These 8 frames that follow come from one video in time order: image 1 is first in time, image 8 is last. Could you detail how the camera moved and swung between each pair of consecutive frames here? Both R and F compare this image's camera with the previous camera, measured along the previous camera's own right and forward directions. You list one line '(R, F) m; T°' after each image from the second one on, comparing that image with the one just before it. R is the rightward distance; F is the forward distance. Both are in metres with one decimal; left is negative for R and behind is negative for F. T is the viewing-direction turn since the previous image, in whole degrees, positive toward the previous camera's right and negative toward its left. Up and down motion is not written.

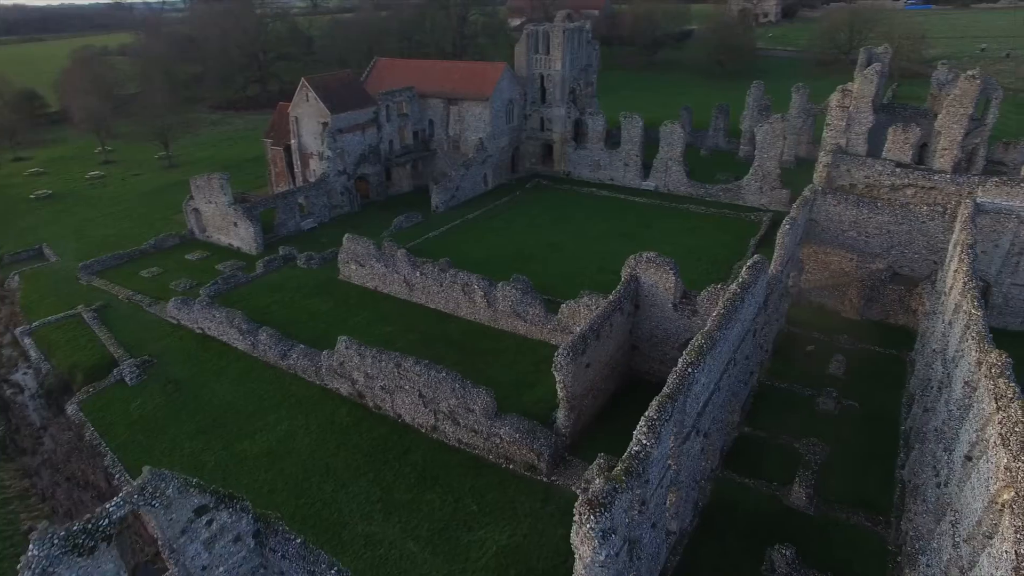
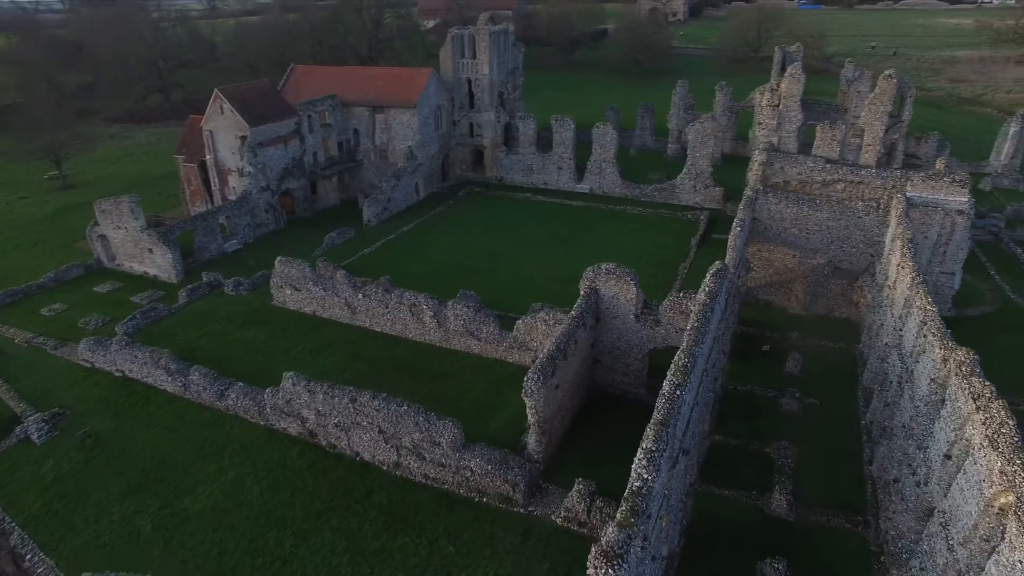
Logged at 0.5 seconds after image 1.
(-0.9, +0.9) m; +7°
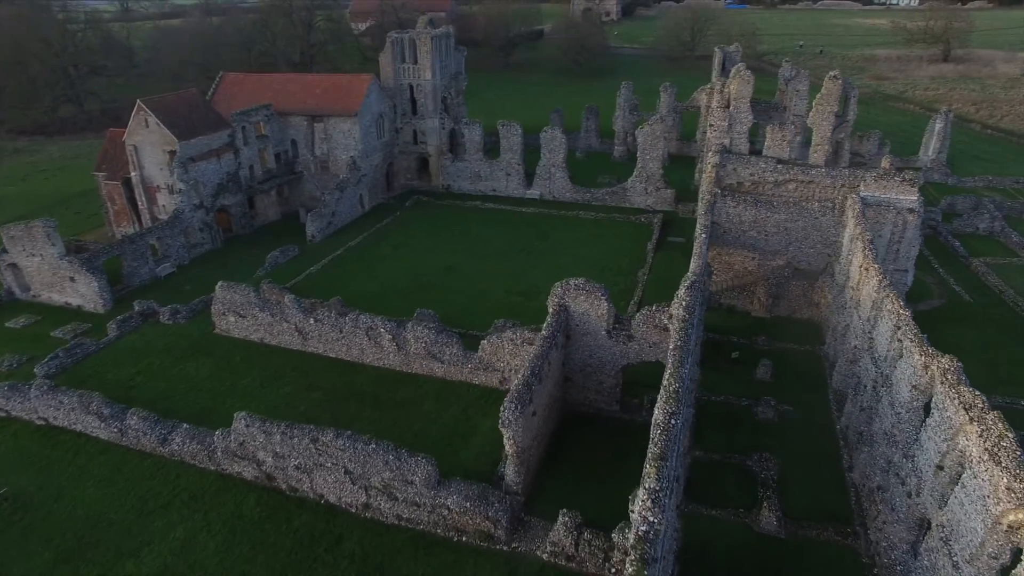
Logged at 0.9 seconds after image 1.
(-0.6, +0.9) m; +5°
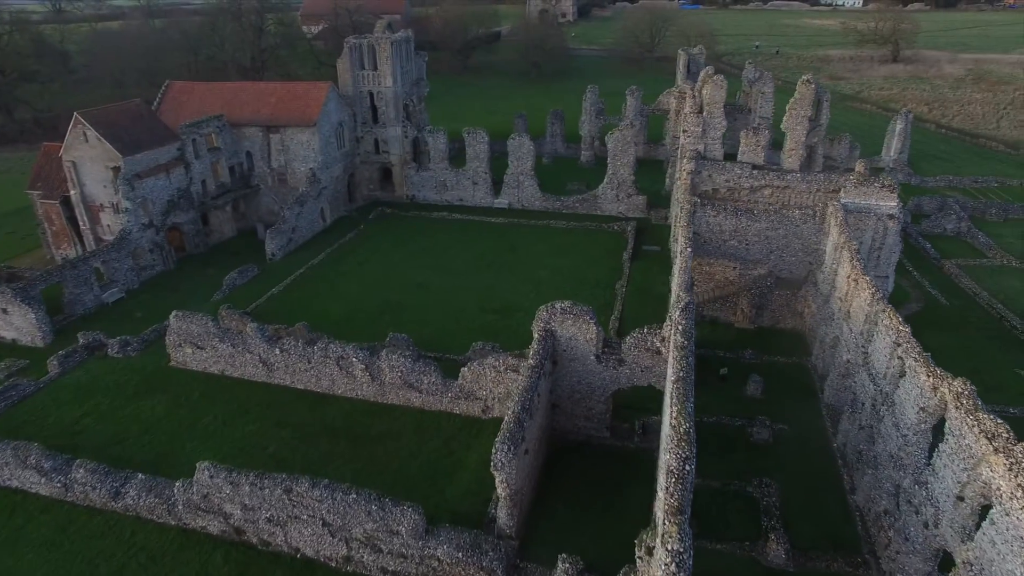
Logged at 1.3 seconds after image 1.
(-0.6, +1.1) m; +4°
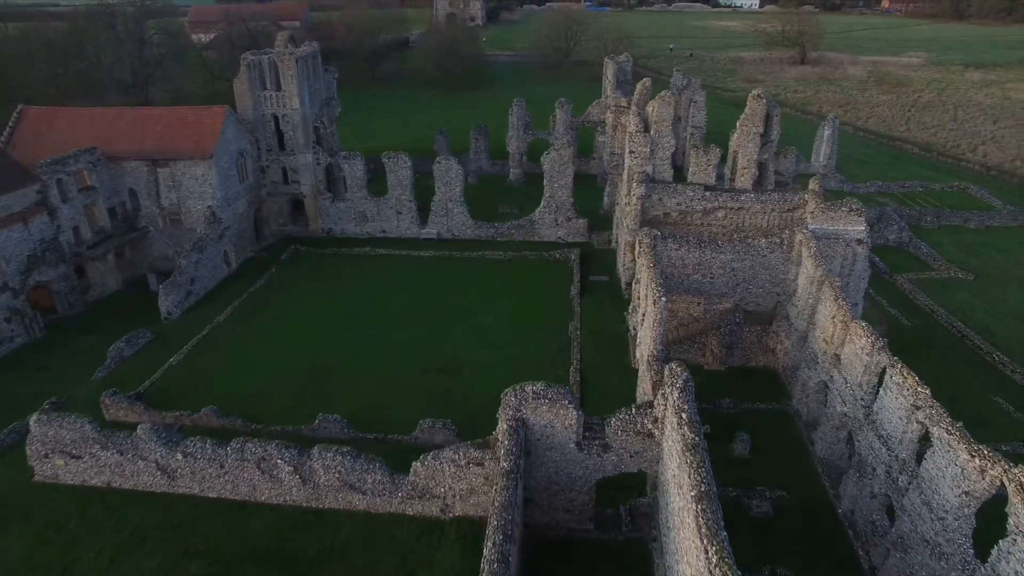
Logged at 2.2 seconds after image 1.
(-0.8, +2.8) m; +7°
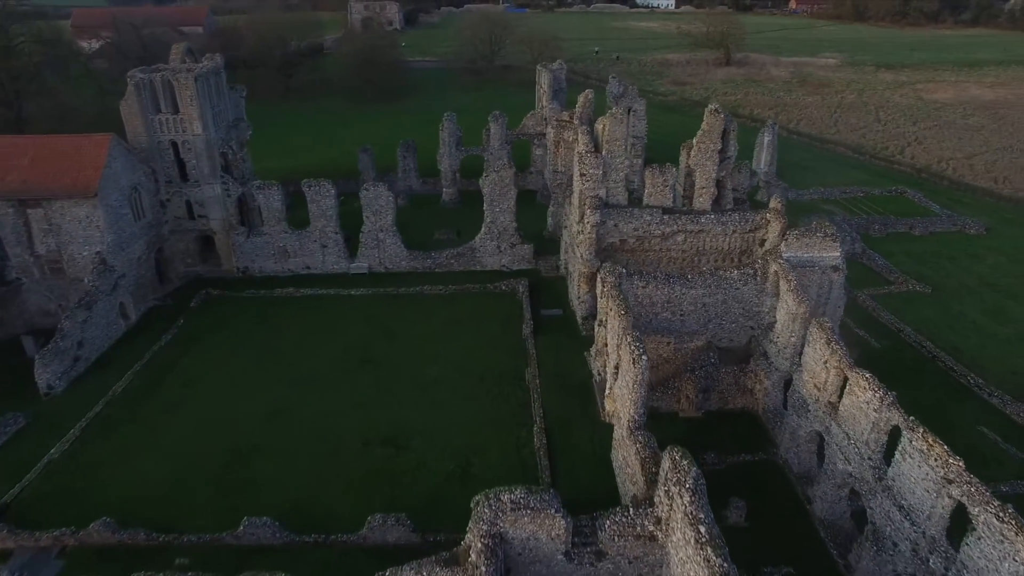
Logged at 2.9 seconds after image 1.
(-0.6, +2.5) m; +6°
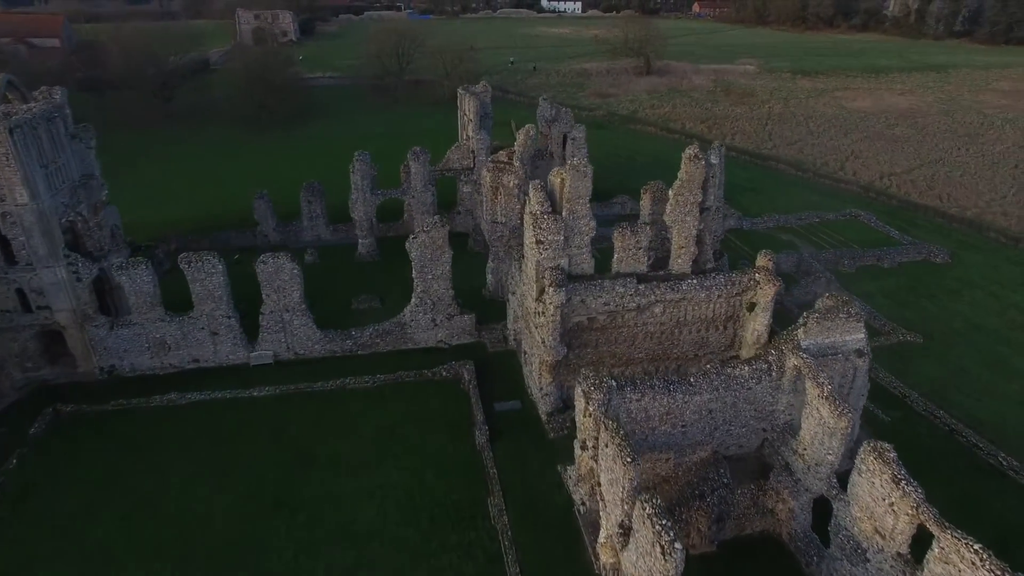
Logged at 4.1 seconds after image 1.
(-0.7, +4.5) m; +7°
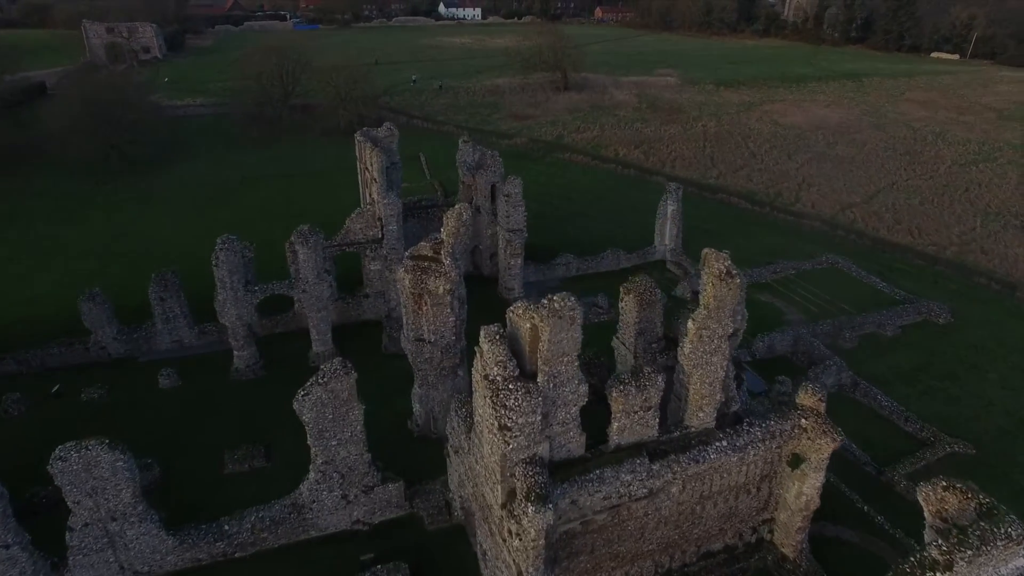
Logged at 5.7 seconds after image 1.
(-0.5, +6.5) m; +8°
